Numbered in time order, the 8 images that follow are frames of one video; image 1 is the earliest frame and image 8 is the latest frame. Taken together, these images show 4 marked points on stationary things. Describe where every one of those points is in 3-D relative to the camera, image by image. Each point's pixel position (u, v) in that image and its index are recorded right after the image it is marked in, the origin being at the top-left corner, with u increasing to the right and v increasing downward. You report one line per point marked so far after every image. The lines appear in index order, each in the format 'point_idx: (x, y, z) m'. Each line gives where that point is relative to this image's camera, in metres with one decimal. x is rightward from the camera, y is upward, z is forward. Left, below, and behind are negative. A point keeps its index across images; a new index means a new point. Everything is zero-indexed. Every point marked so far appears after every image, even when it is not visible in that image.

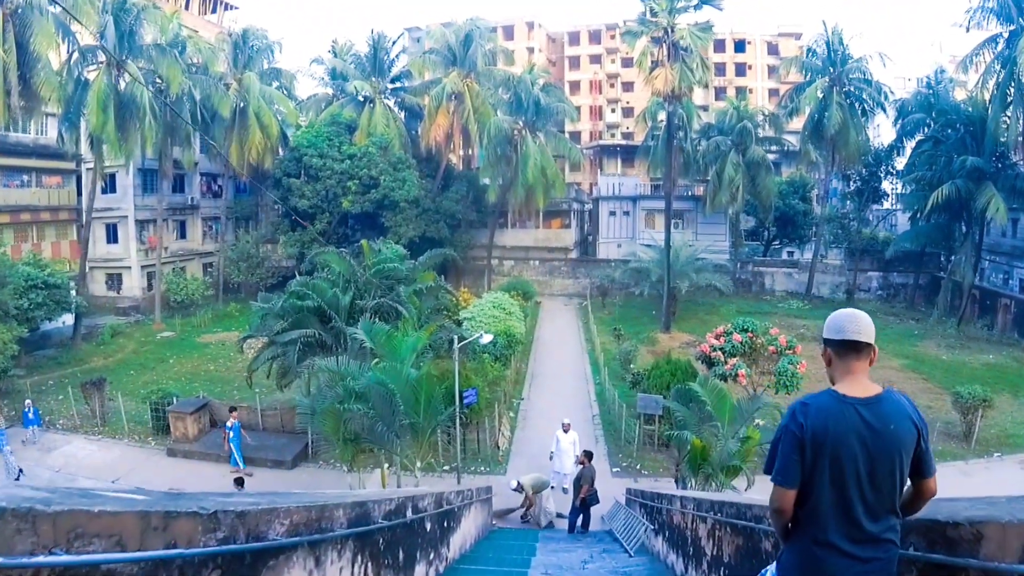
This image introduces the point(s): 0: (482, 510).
0: (-0.4, -2.7, +9.5) m
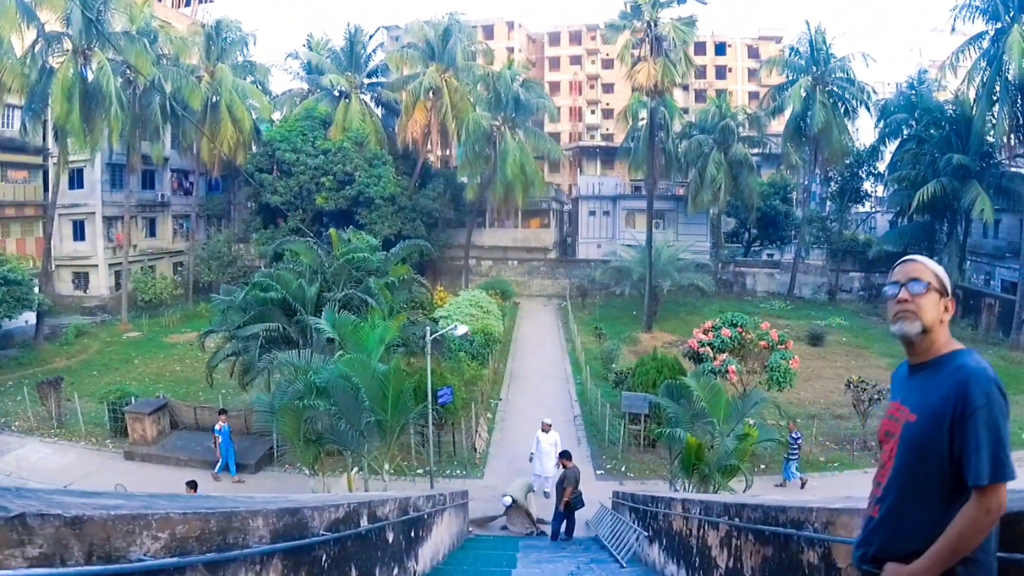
0: (-0.6, -2.5, +8.7) m
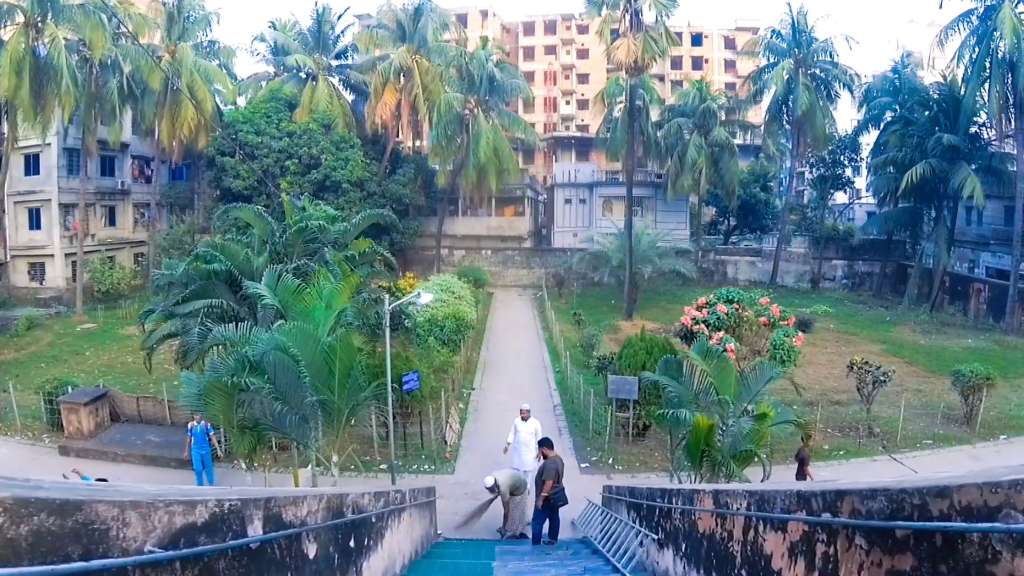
0: (-0.9, -2.1, +7.3) m
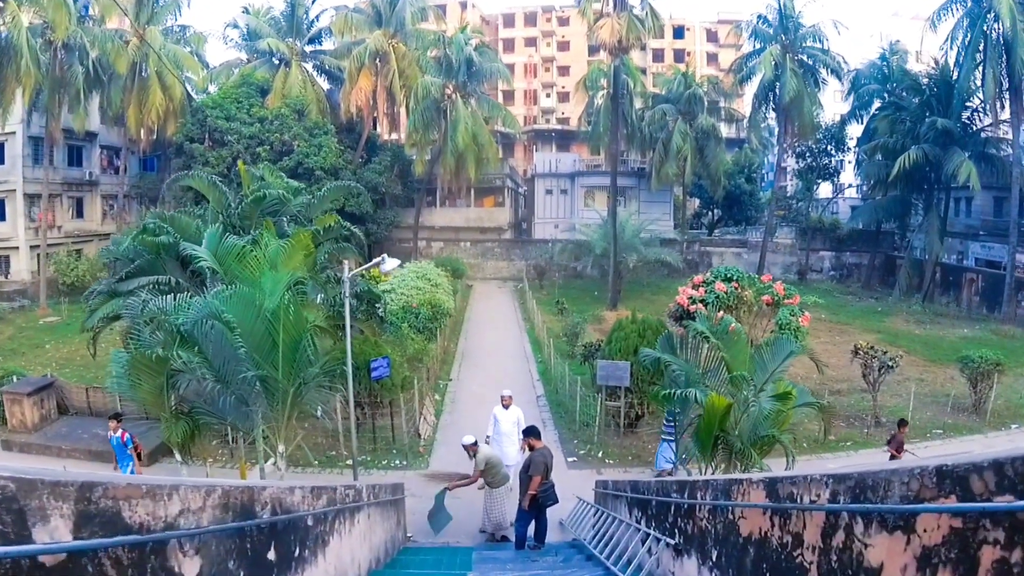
0: (-1.0, -1.8, +6.2) m
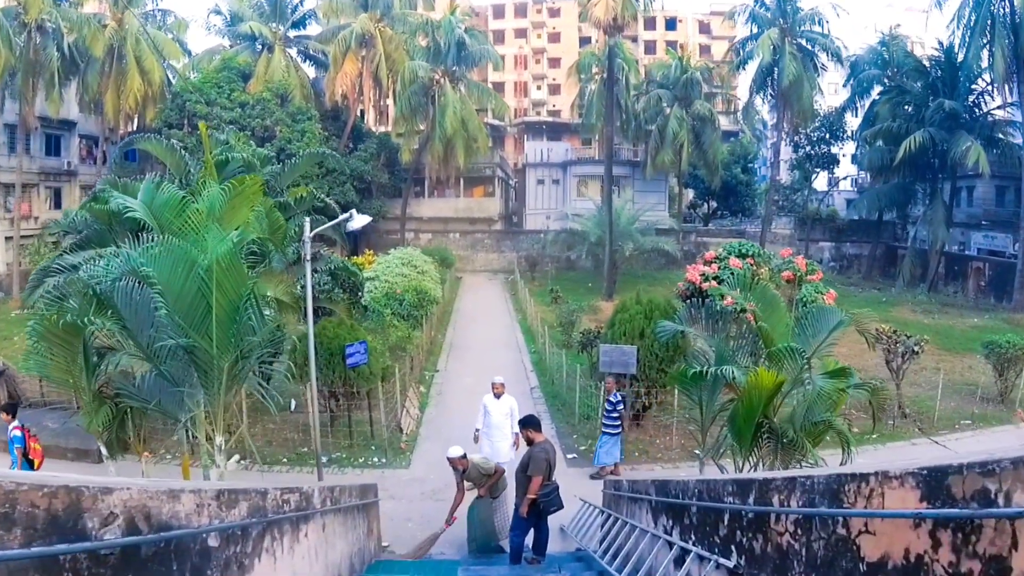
0: (-1.0, -1.5, +5.1) m
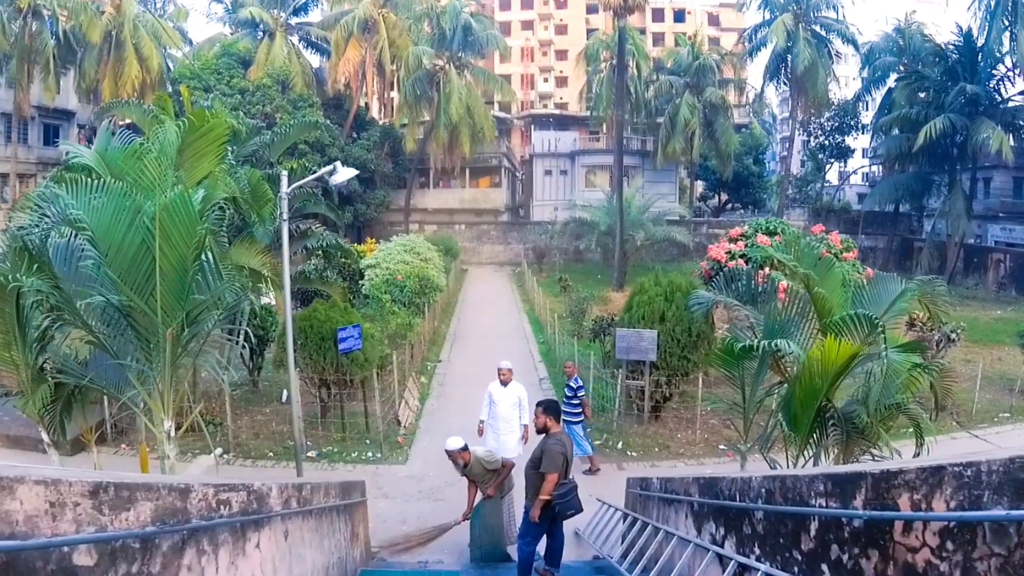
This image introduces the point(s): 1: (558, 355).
0: (-1.0, -1.3, +4.2) m
1: (+0.8, -1.2, +14.0) m
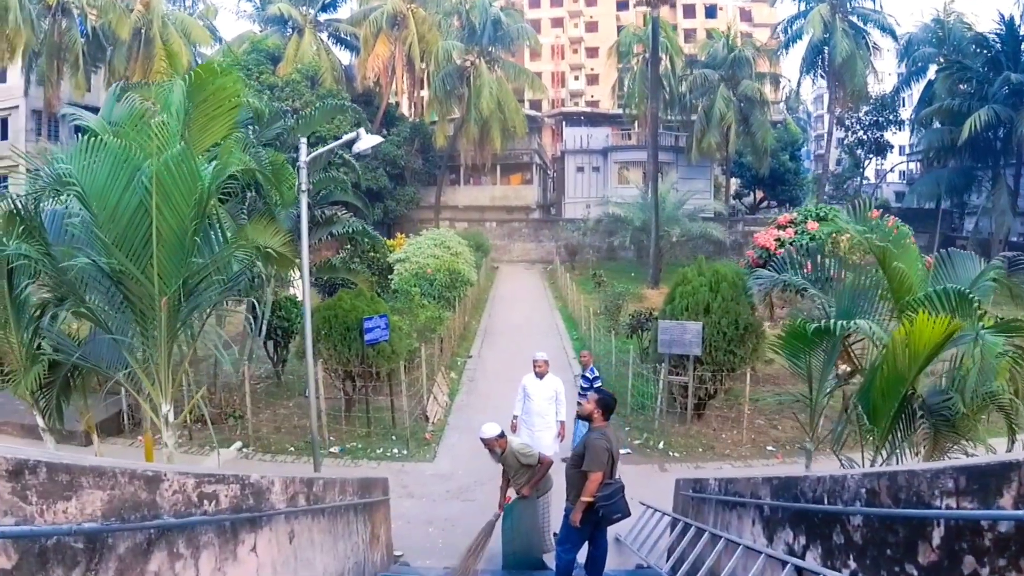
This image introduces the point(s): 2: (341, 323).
0: (-0.8, -1.2, +3.8) m
1: (+1.4, -1.1, +13.5) m
2: (-2.0, -0.4, +9.1) m
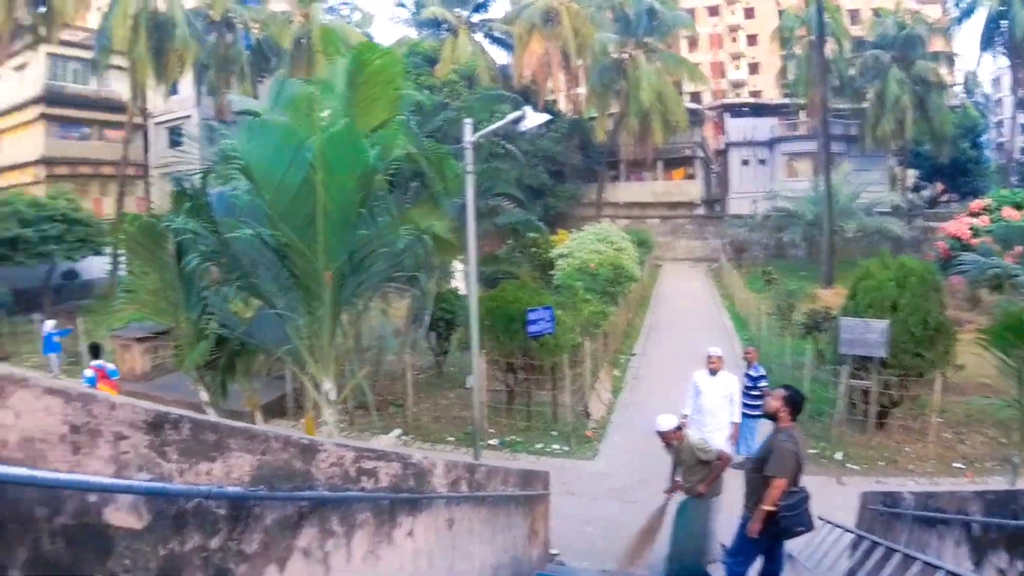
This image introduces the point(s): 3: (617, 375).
0: (0.0, -1.1, +3.6) m
1: (+3.8, -1.0, +12.7) m
2: (-0.2, -0.3, +8.9) m
3: (+1.4, -1.3, +12.2) m
